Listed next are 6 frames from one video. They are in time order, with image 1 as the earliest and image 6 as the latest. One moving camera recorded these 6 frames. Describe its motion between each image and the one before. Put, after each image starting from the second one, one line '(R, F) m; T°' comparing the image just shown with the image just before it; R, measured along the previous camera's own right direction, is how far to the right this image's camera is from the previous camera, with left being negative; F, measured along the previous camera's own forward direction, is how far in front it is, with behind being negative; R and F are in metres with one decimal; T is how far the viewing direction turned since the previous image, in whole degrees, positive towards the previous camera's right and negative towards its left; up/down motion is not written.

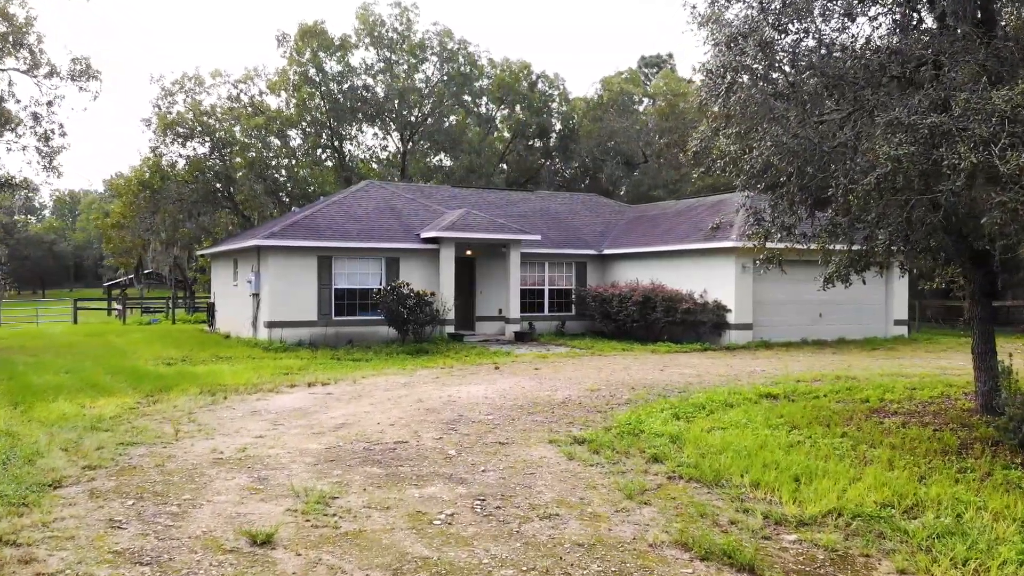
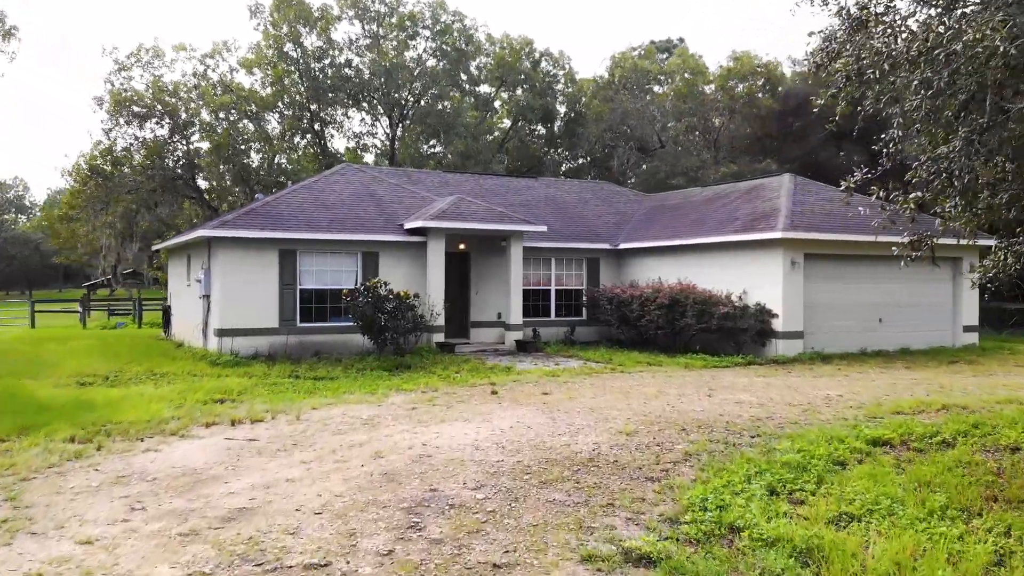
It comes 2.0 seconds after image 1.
(0.0, +3.1) m; 0°
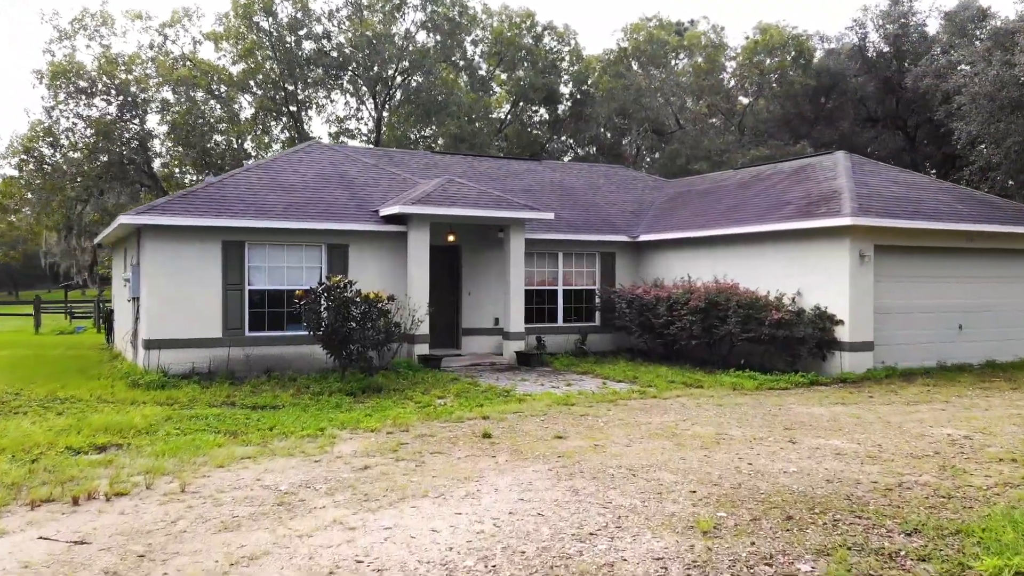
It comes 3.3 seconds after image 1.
(0.0, +3.0) m; 0°
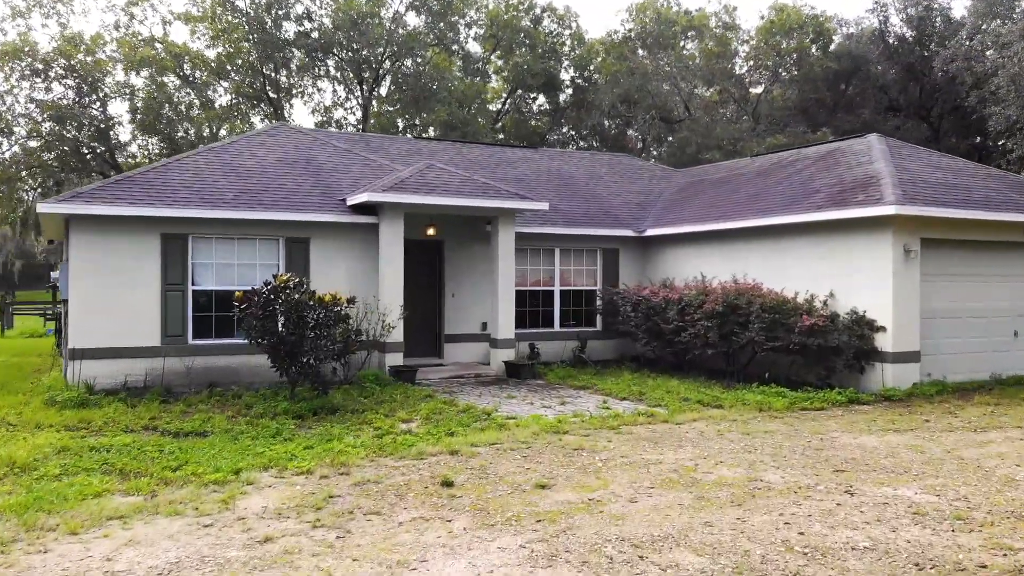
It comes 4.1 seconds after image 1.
(+0.2, +1.7) m; 0°
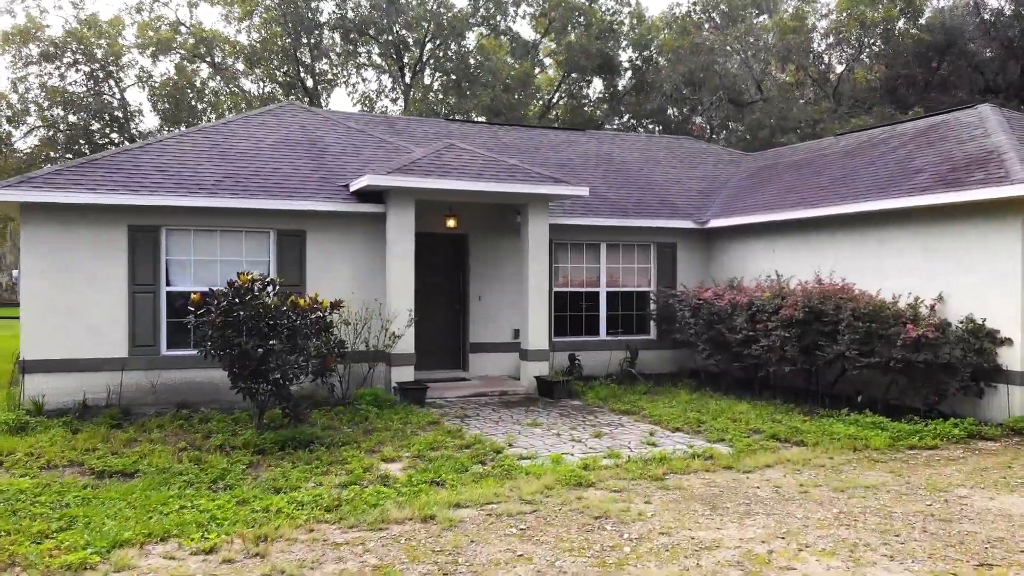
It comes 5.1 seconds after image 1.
(+0.4, +1.9) m; -4°
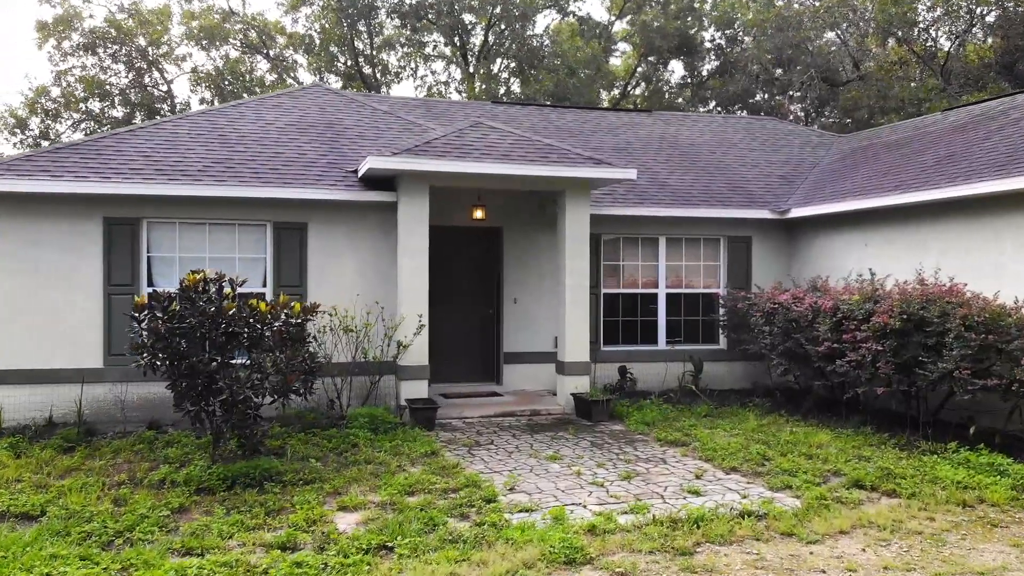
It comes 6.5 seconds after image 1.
(+0.5, +1.5) m; -6°
